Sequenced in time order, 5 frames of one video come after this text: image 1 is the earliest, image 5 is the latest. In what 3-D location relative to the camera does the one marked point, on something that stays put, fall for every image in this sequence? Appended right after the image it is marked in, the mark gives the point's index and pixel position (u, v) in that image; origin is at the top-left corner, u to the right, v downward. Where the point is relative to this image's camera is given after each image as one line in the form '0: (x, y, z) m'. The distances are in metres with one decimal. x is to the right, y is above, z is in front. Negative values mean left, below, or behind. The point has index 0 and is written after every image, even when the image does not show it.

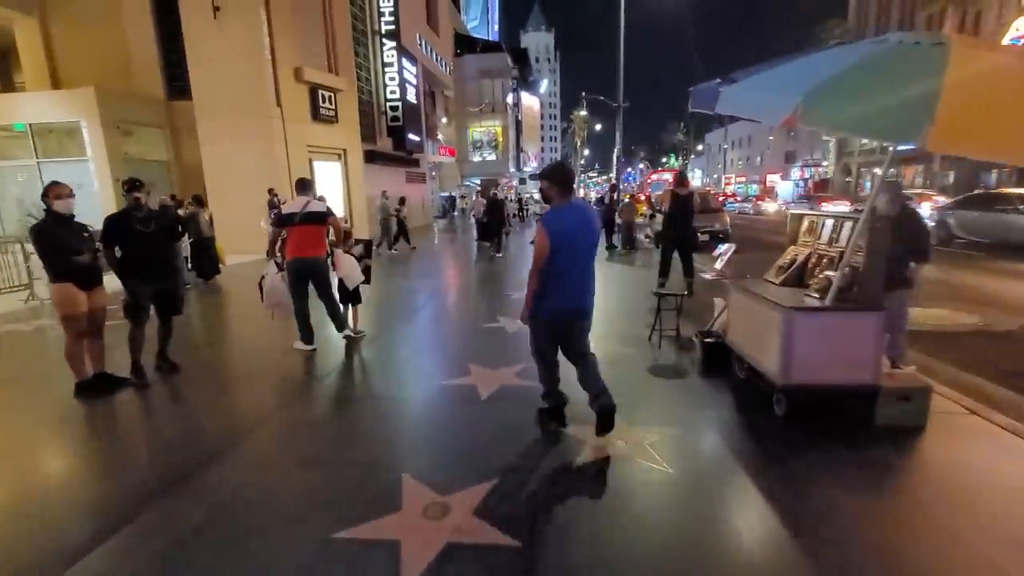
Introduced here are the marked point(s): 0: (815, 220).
0: (+2.3, +0.5, +4.3) m
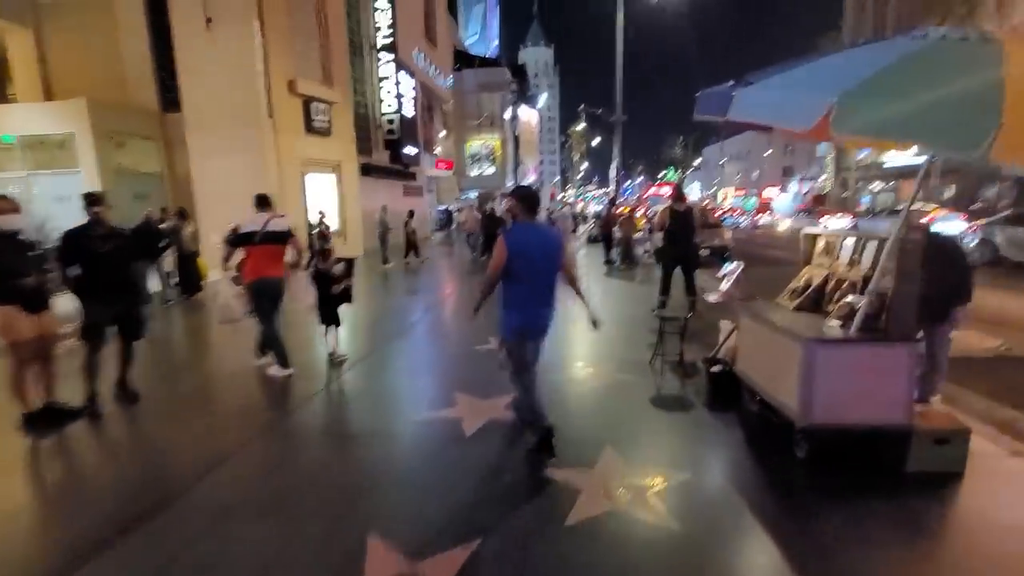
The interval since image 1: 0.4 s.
0: (+2.3, +0.3, +4.0) m
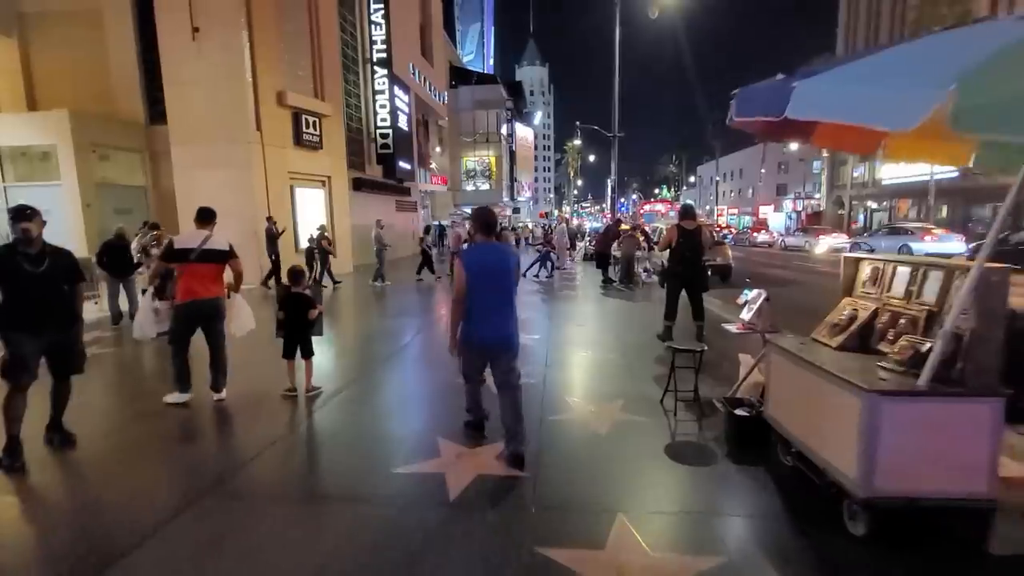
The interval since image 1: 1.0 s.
0: (+2.2, +0.1, +3.4) m
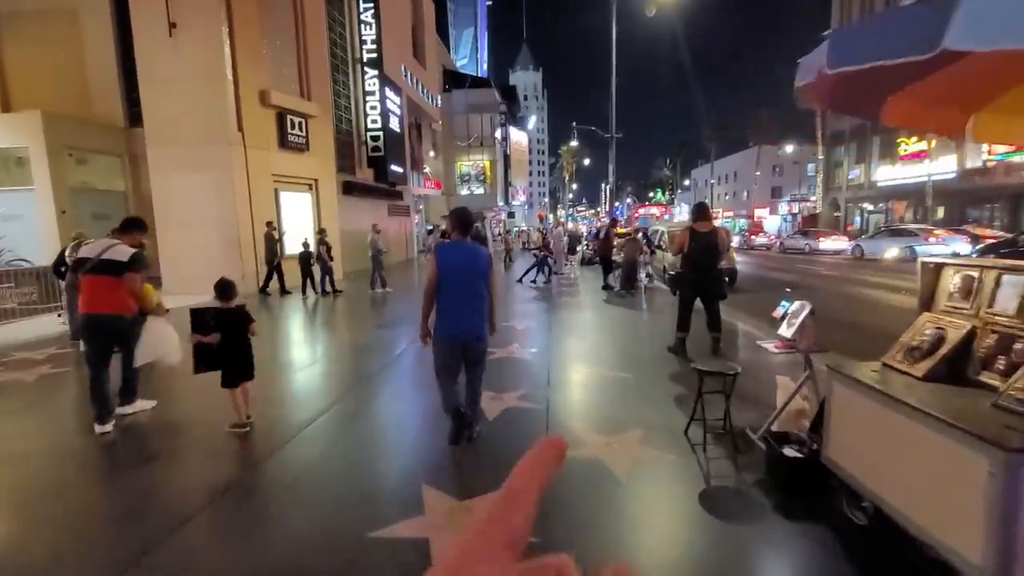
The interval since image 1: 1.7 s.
0: (+2.2, +0.1, +2.7) m
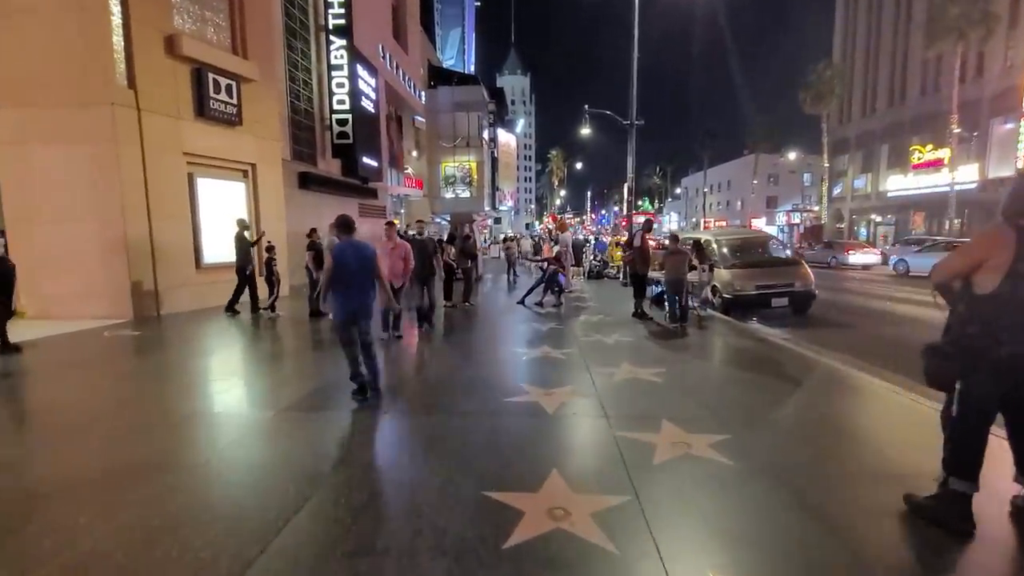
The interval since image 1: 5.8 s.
0: (+2.6, -0.3, -1.2) m
